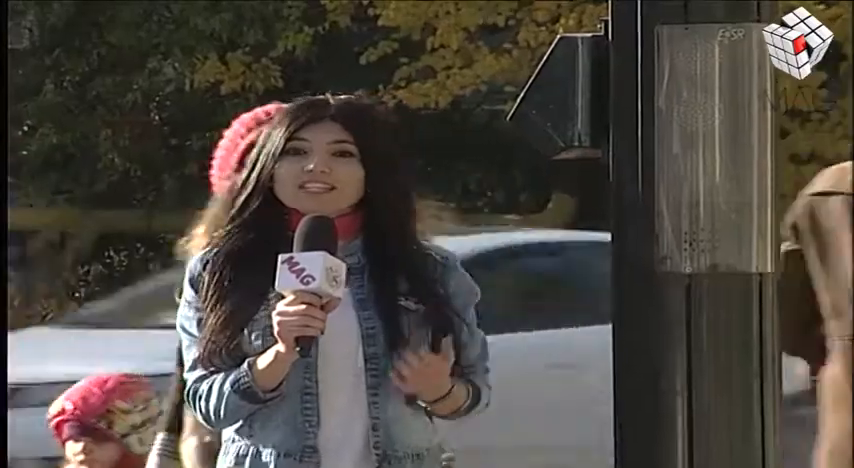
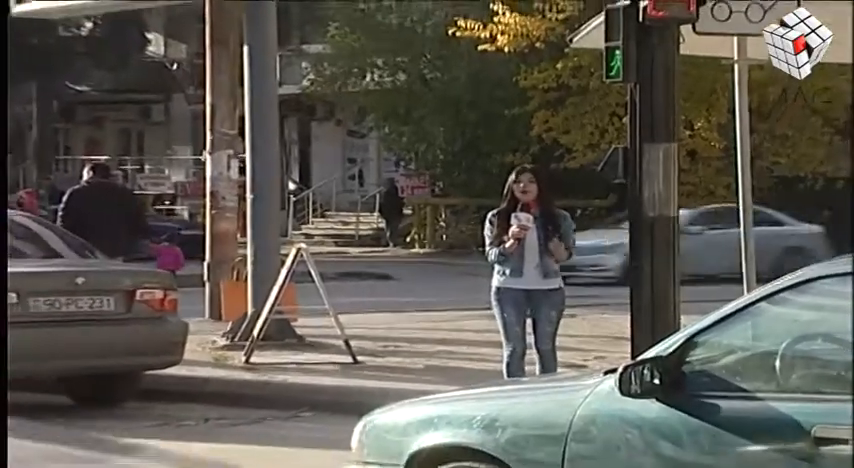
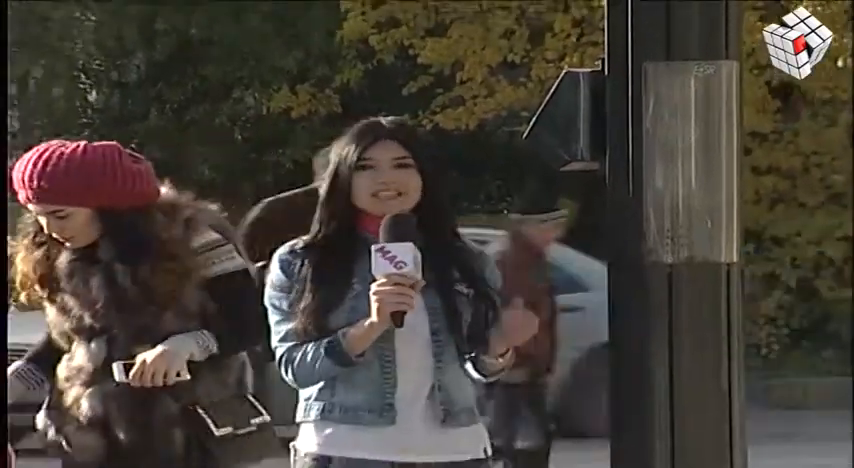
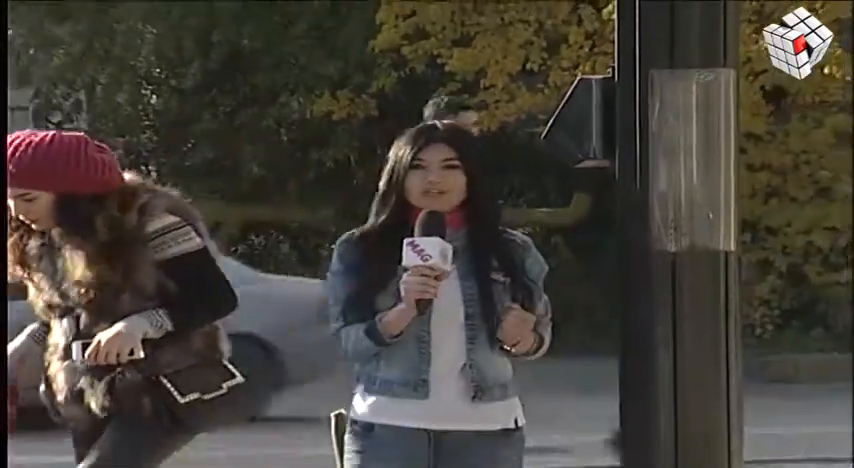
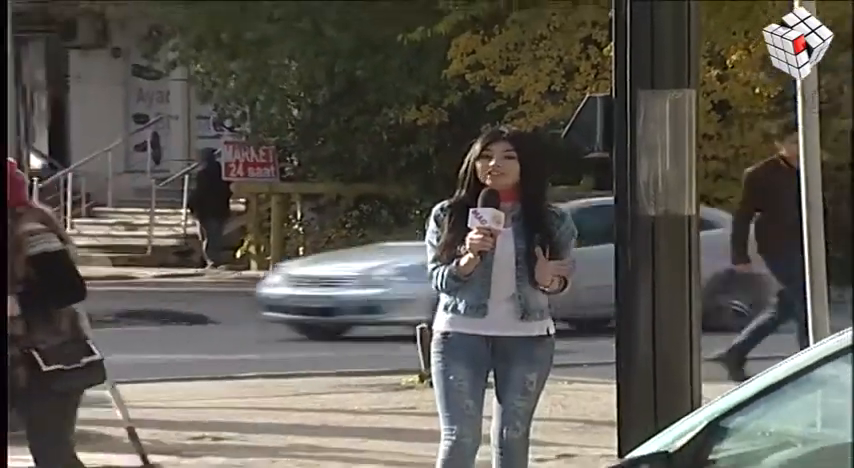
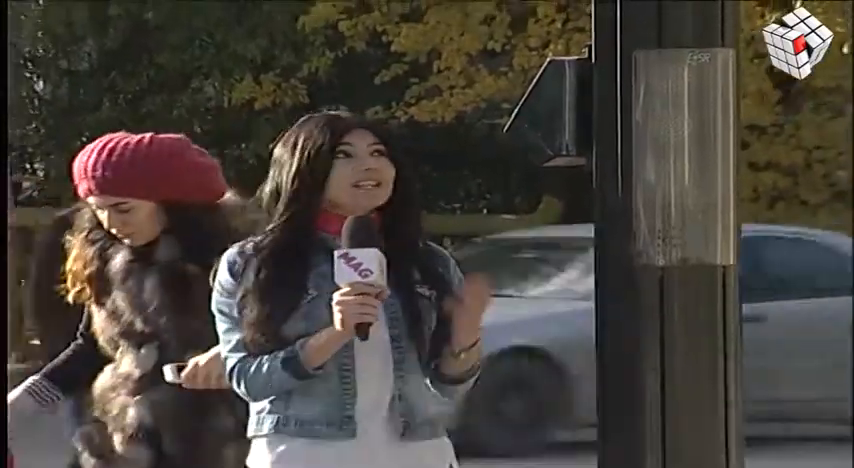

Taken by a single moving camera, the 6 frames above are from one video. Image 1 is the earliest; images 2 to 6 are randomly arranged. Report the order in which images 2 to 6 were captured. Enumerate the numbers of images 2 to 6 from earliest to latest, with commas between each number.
6, 3, 4, 5, 2
